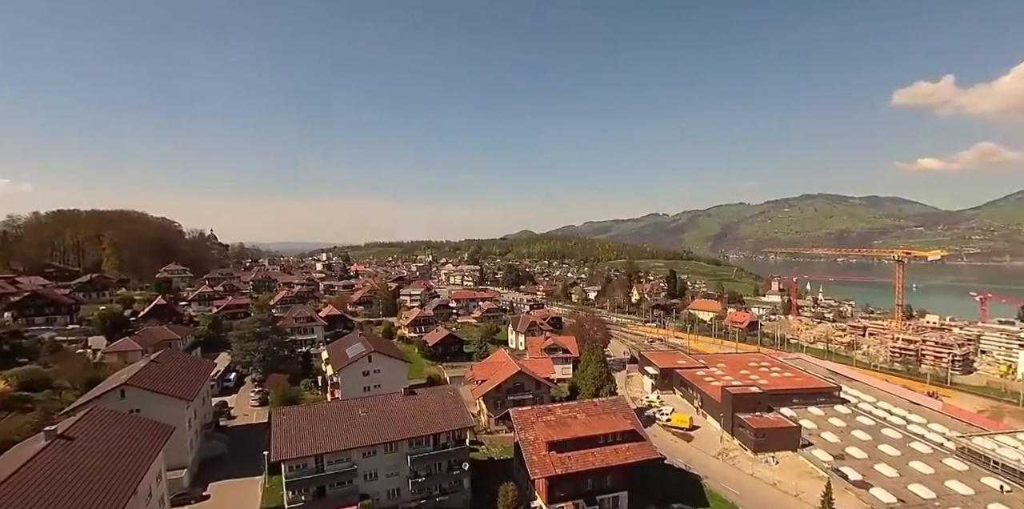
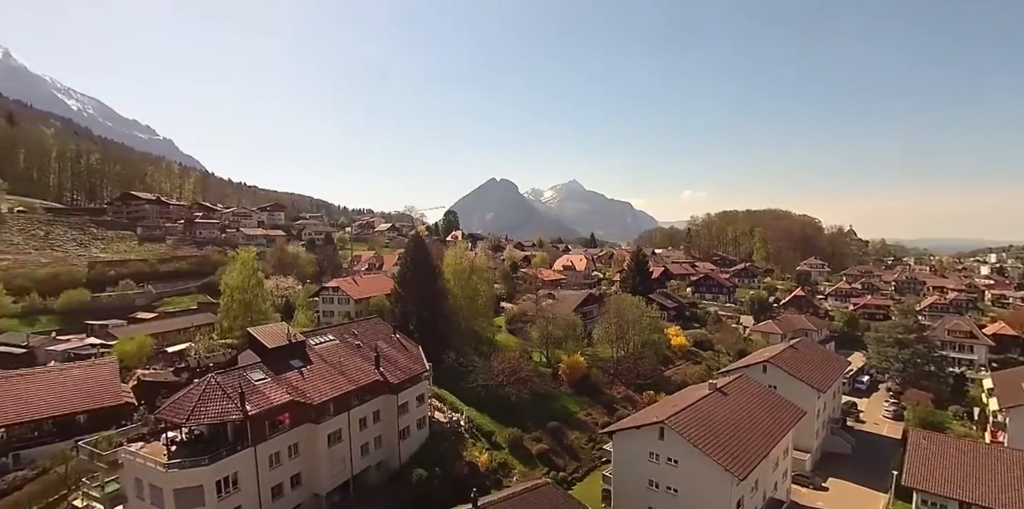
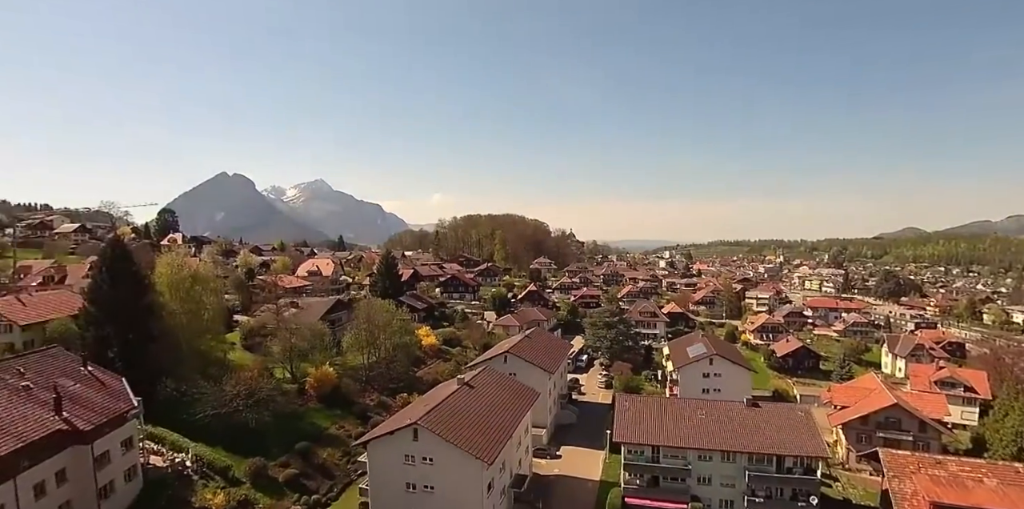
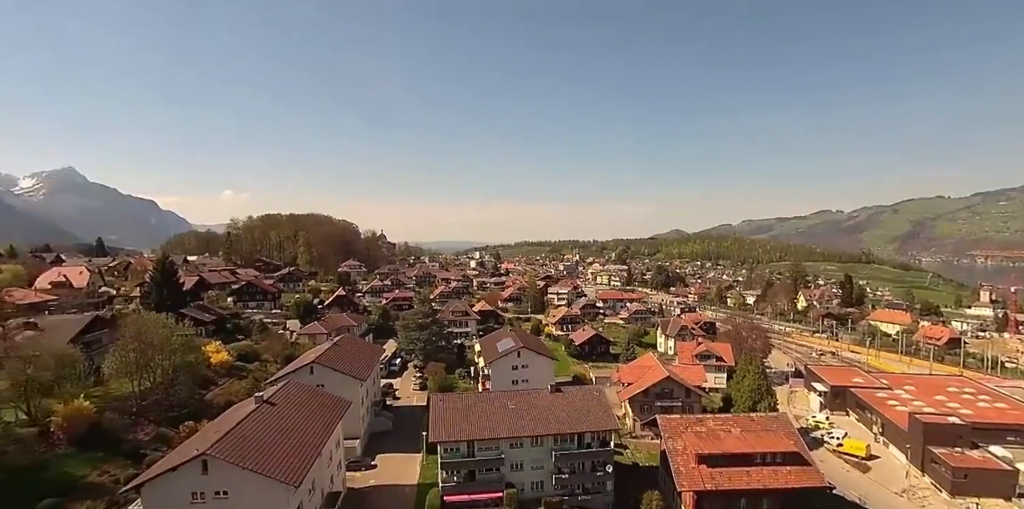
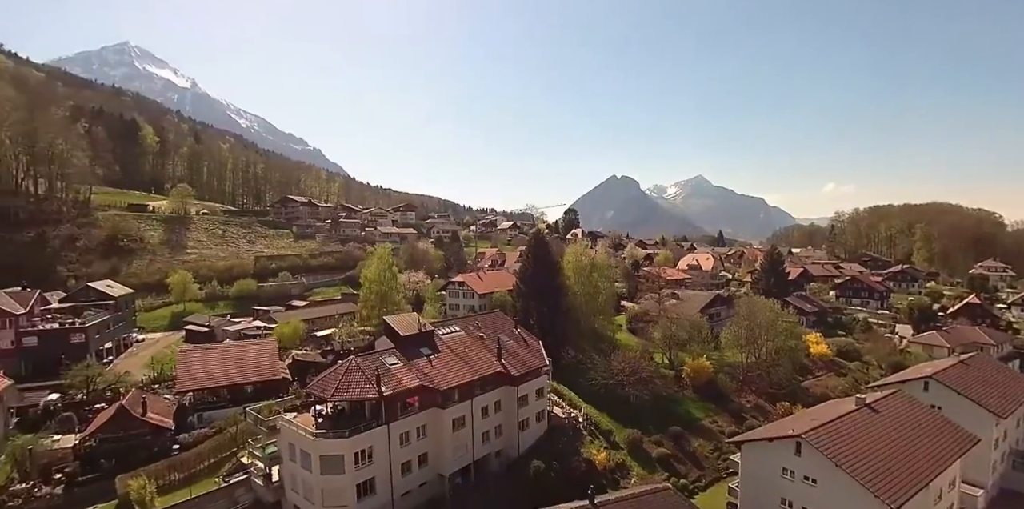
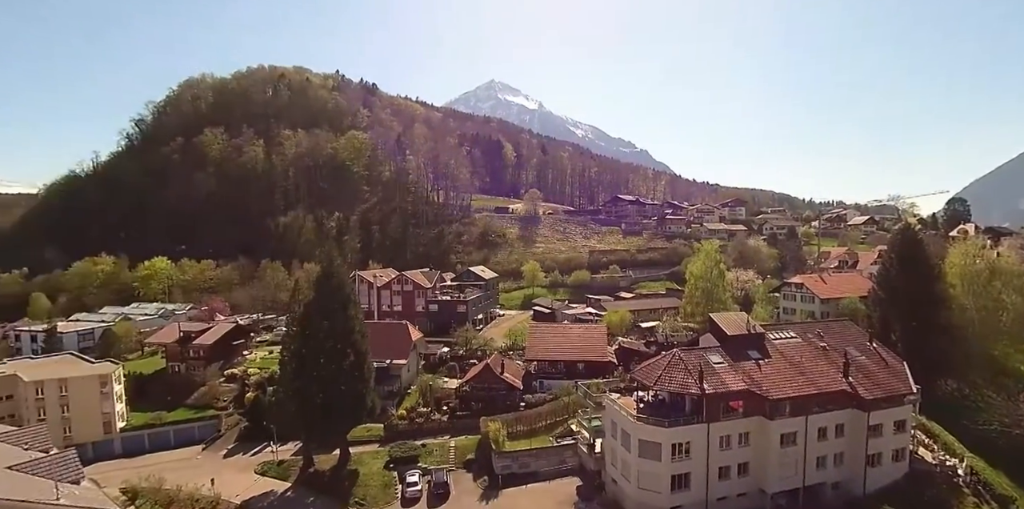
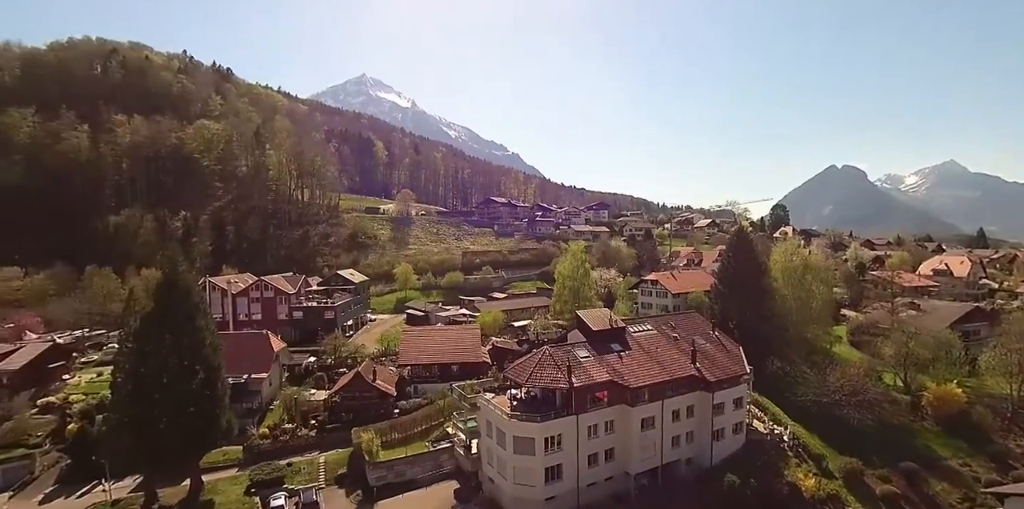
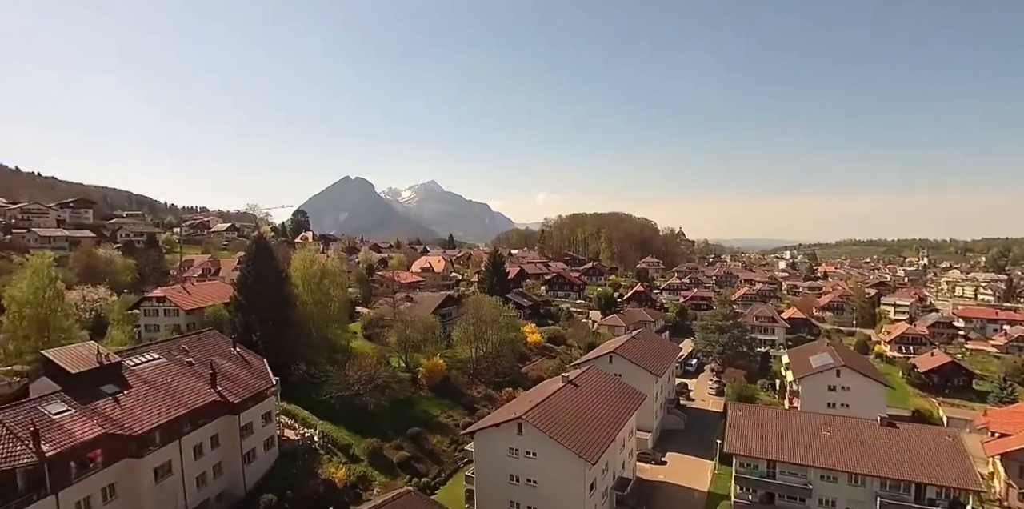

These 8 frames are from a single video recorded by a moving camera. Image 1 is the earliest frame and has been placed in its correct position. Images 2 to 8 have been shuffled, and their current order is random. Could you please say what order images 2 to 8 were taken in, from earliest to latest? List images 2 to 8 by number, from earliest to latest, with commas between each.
4, 3, 8, 2, 5, 7, 6
